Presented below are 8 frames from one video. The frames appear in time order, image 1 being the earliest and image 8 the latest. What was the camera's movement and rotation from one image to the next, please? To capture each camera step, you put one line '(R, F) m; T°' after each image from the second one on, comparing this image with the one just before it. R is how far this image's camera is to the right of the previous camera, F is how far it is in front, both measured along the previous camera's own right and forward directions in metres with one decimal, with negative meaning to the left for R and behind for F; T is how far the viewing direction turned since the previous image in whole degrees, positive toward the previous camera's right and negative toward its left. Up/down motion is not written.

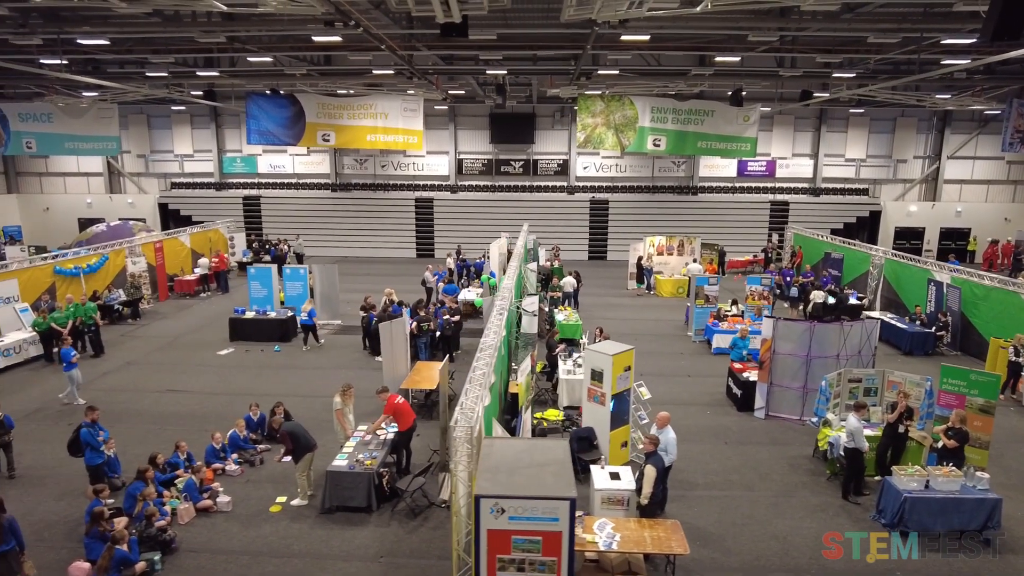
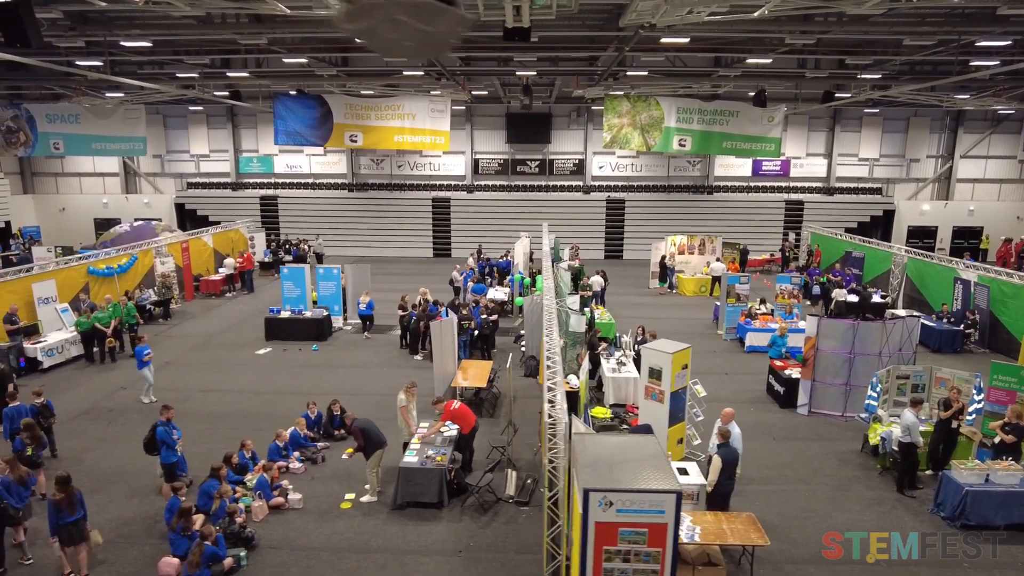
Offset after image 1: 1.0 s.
(-0.9, -0.2) m; 0°
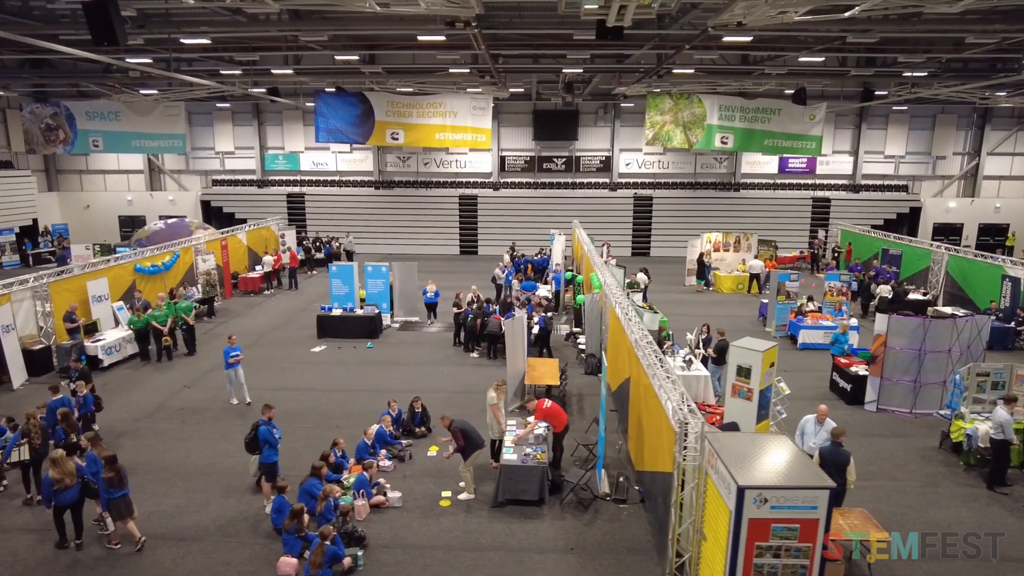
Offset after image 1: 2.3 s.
(-1.3, 0.0) m; 0°
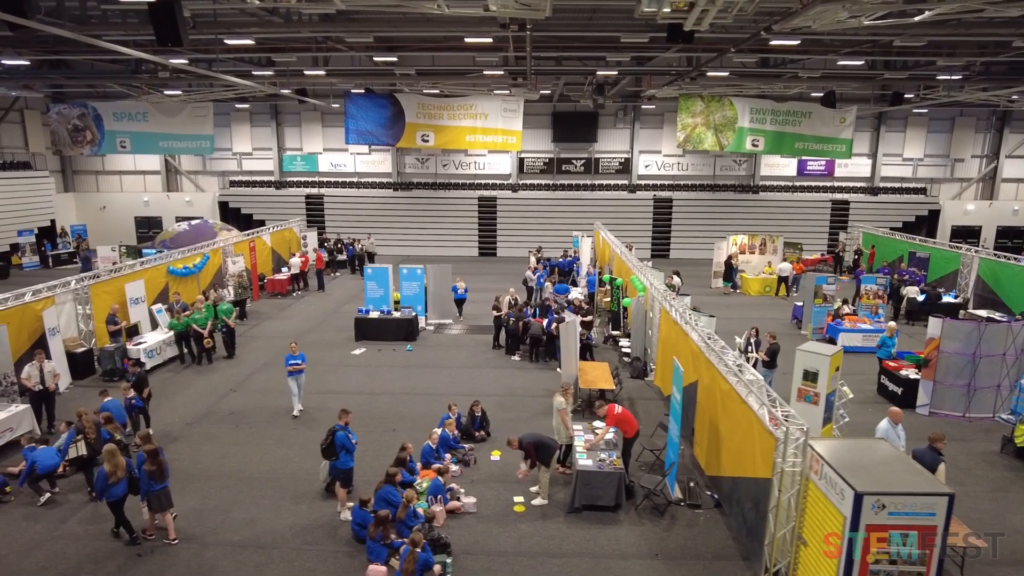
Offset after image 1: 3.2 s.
(-1.0, 0.0) m; 0°
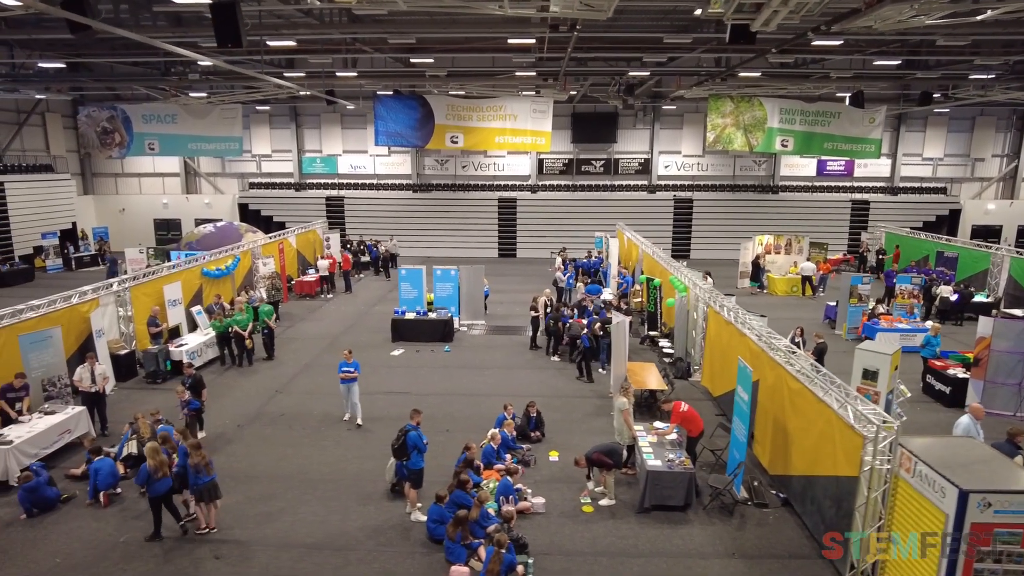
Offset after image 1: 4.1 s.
(-0.9, 0.0) m; 0°
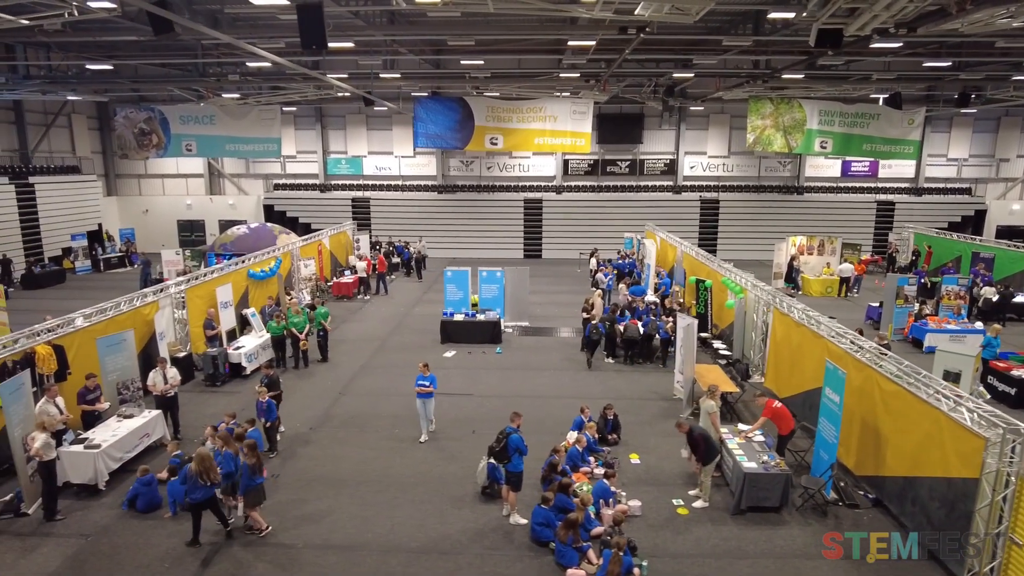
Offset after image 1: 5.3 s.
(-1.3, 0.0) m; 0°
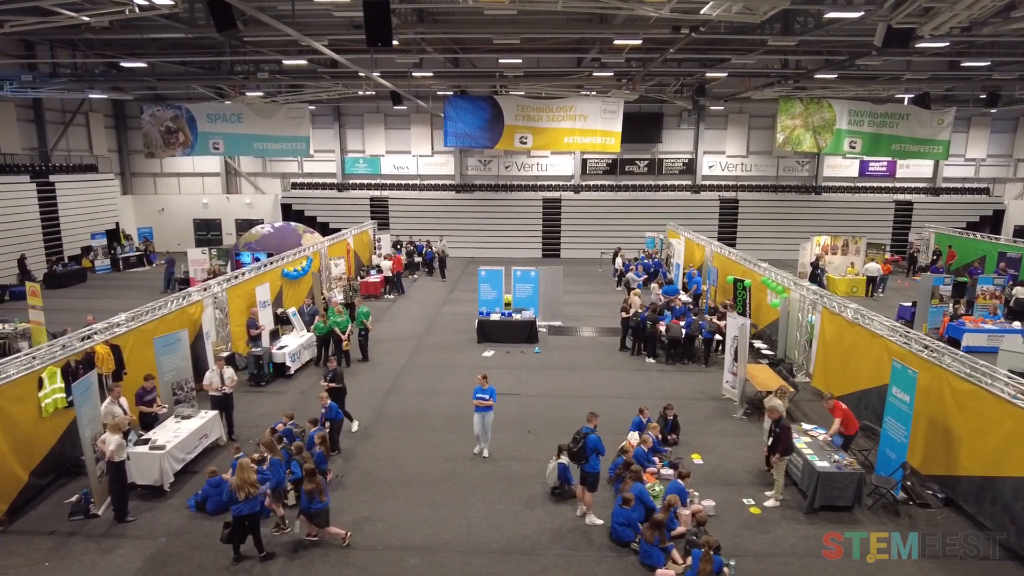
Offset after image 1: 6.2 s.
(-1.0, 0.0) m; 0°
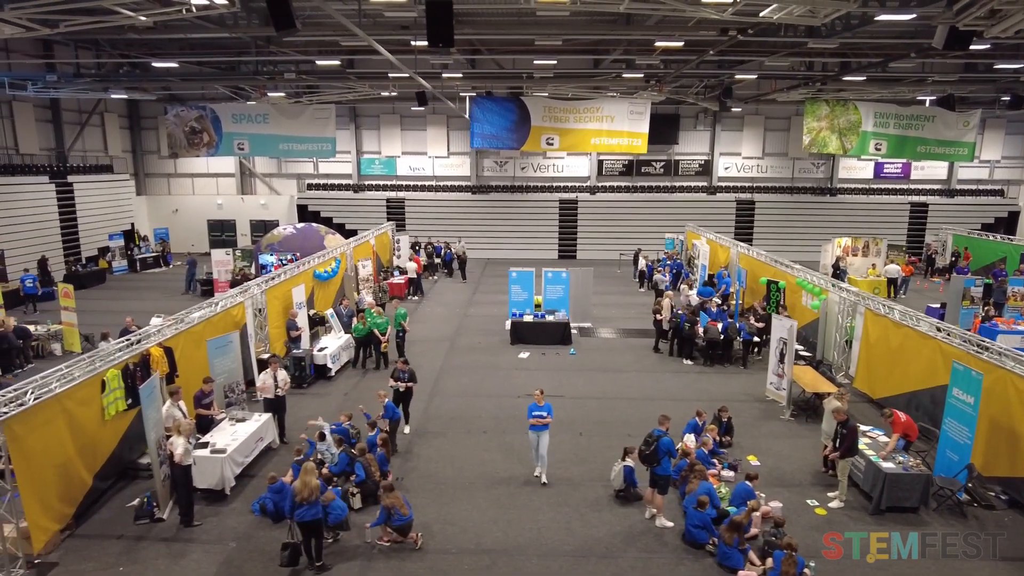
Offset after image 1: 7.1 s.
(-0.9, 0.0) m; 0°
